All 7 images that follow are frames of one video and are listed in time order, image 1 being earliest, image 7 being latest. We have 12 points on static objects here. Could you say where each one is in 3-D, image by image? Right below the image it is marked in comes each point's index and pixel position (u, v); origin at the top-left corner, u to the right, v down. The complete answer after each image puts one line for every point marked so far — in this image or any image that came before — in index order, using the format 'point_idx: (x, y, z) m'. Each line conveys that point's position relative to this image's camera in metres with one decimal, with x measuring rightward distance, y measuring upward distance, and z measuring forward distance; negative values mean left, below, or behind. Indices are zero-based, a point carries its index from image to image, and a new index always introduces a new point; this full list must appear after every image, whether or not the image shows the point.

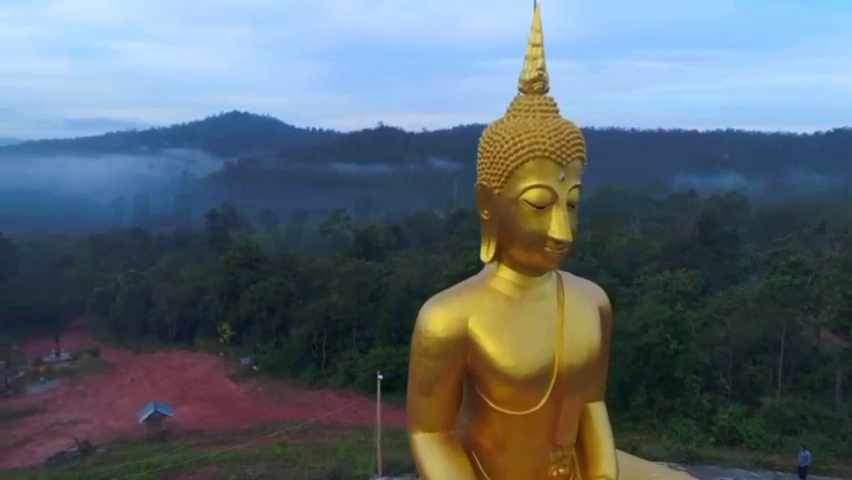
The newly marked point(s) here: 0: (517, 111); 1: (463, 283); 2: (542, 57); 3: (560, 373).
0: (+0.6, +0.8, +3.8) m
1: (+0.3, -0.3, +4.0) m
2: (+0.7, +1.2, +3.9) m
3: (+0.9, -0.9, +3.9) m
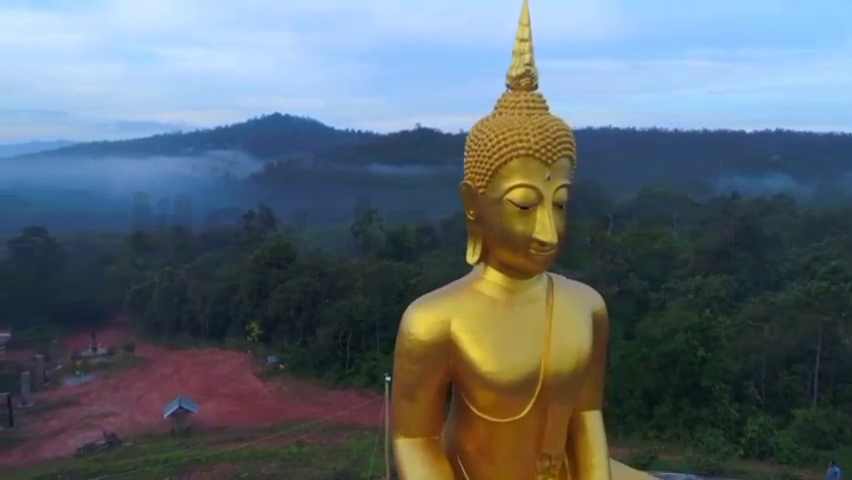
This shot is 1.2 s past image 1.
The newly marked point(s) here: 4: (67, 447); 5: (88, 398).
0: (+0.5, +0.8, +3.7) m
1: (+0.2, -0.3, +3.9) m
2: (+0.6, +1.2, +3.7) m
3: (+0.7, -0.9, +3.7) m
4: (-7.9, -4.6, +12.9) m
5: (-9.3, -4.3, +16.2) m
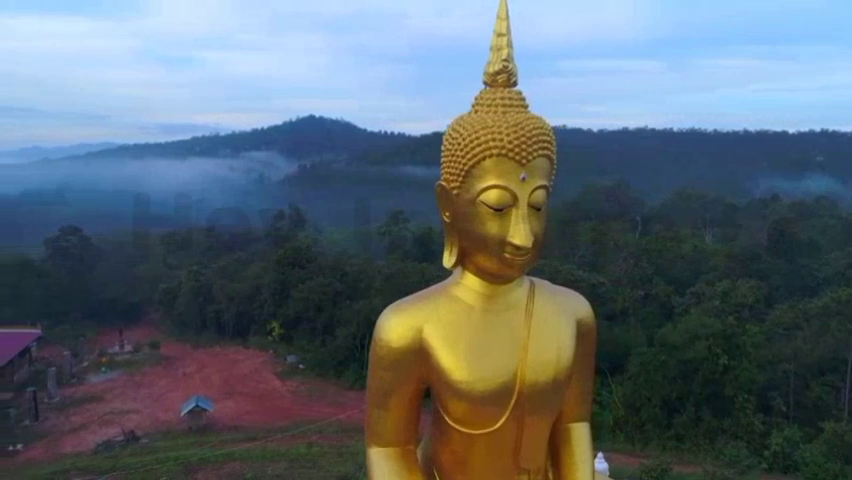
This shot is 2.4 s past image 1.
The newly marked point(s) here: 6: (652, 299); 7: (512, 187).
0: (+0.3, +0.8, +3.6) m
1: (0.0, -0.3, +3.8) m
2: (+0.5, +1.2, +3.6) m
3: (+0.6, -0.9, +3.6) m
4: (-7.6, -4.5, +13.2) m
5: (-8.8, -4.3, +16.5) m
6: (+6.3, -1.6, +16.3) m
7: (+0.5, +0.3, +3.4) m
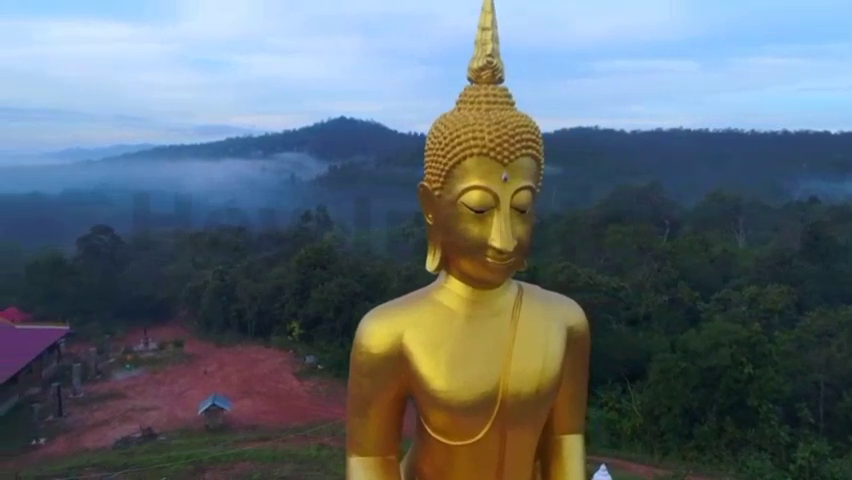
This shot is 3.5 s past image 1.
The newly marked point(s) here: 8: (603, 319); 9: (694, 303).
0: (+0.2, +0.8, +3.4) m
1: (-0.1, -0.3, +3.7) m
2: (+0.4, +1.1, +3.4) m
3: (+0.5, -0.9, +3.4) m
4: (-7.2, -4.5, +13.4) m
5: (-8.3, -4.3, +16.8) m
6: (+6.7, -1.7, +15.9) m
7: (+0.4, +0.3, +3.2) m
8: (+4.3, -2.0, +14.4) m
9: (+7.2, -1.7, +15.7) m
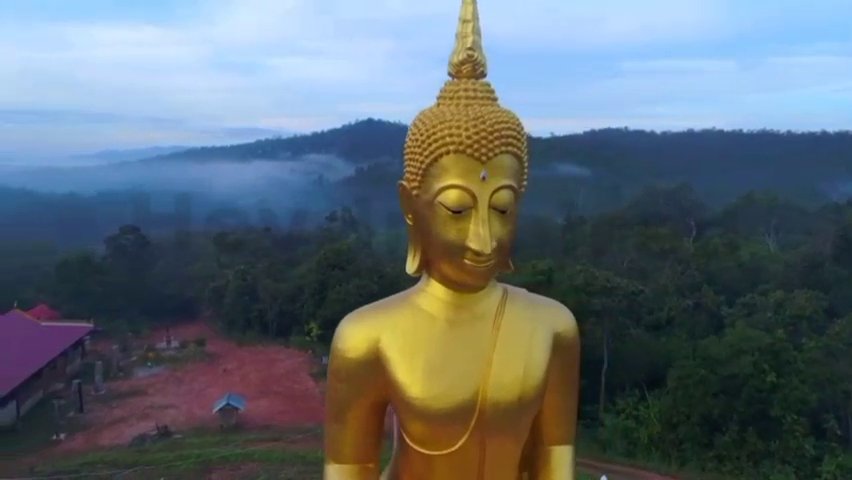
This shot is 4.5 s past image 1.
0: (+0.1, +0.8, +3.3) m
1: (-0.2, -0.3, +3.5) m
2: (+0.3, +1.1, +3.3) m
3: (+0.3, -0.9, +3.3) m
4: (-6.9, -4.5, +13.6) m
5: (-7.8, -4.3, +17.0) m
6: (+7.2, -1.8, +15.4) m
7: (+0.2, +0.3, +3.1) m
8: (+4.6, -2.0, +14.1) m
9: (+7.6, -1.8, +15.3) m
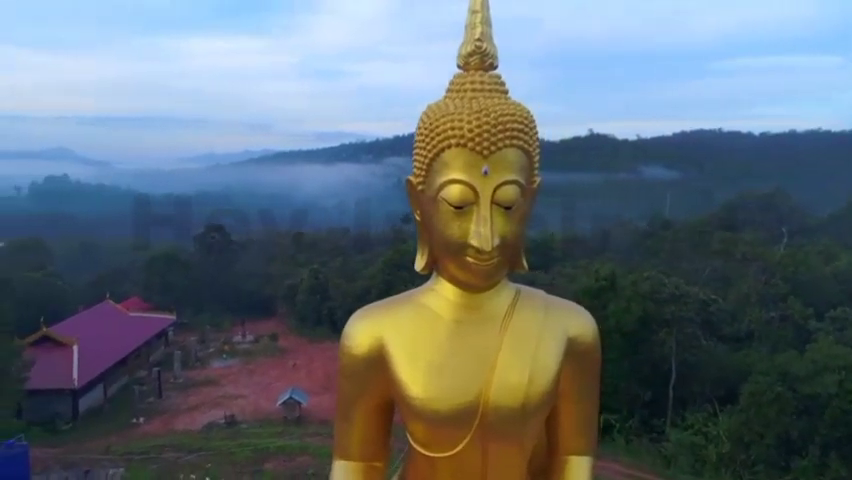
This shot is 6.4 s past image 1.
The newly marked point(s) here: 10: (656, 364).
0: (+0.1, +0.8, +3.2) m
1: (-0.2, -0.3, +3.5) m
2: (+0.3, +1.2, +3.2) m
3: (+0.3, -0.9, +3.1) m
4: (-5.6, -4.4, +14.3) m
5: (-6.0, -4.2, +17.8) m
6: (+8.7, -2.0, +14.3) m
7: (+0.2, +0.3, +3.0) m
8: (+6.0, -2.2, +13.3) m
9: (+9.1, -1.9, +14.1) m
10: (+5.2, -2.8, +13.4) m
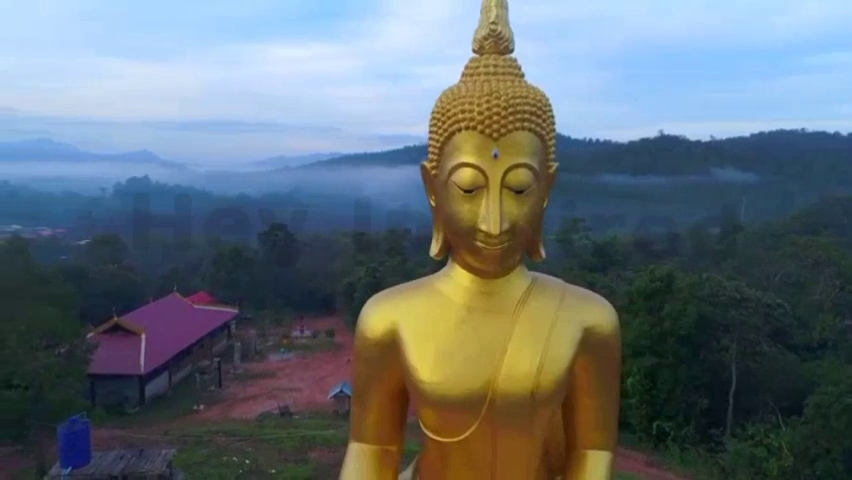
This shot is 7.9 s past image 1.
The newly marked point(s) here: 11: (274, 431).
0: (+0.2, +0.9, +3.2) m
1: (-0.1, -0.2, +3.5) m
2: (+0.4, +1.2, +3.1) m
3: (+0.4, -0.8, +3.1) m
4: (-4.4, -4.3, +14.8) m
5: (-4.4, -4.1, +18.3) m
6: (+9.9, -2.0, +13.3) m
7: (+0.3, +0.4, +3.0) m
8: (+7.1, -2.2, +12.6) m
9: (+10.2, -2.0, +13.1) m
10: (+6.3, -2.8, +12.8) m
11: (-3.0, -3.9, +12.1) m
